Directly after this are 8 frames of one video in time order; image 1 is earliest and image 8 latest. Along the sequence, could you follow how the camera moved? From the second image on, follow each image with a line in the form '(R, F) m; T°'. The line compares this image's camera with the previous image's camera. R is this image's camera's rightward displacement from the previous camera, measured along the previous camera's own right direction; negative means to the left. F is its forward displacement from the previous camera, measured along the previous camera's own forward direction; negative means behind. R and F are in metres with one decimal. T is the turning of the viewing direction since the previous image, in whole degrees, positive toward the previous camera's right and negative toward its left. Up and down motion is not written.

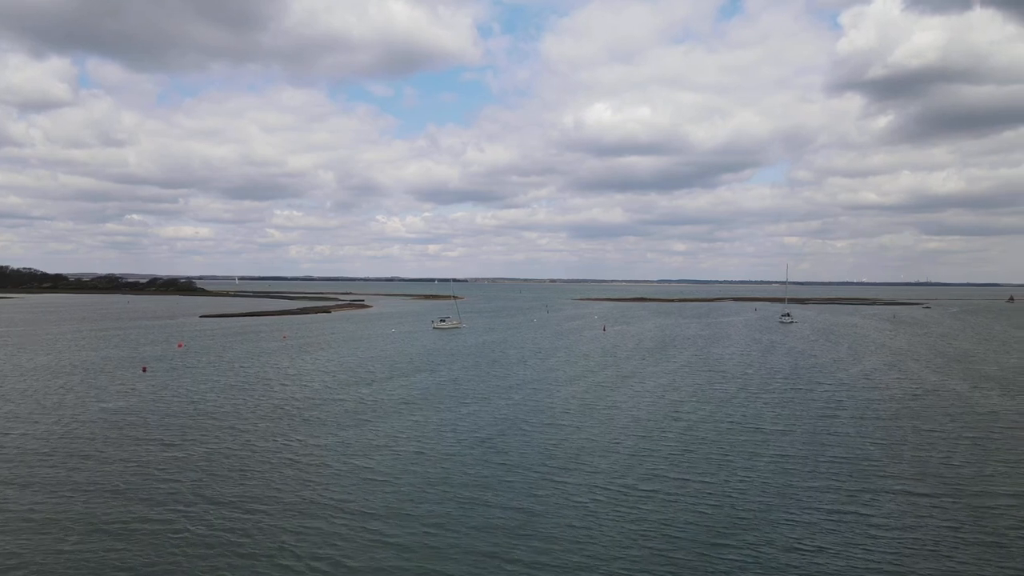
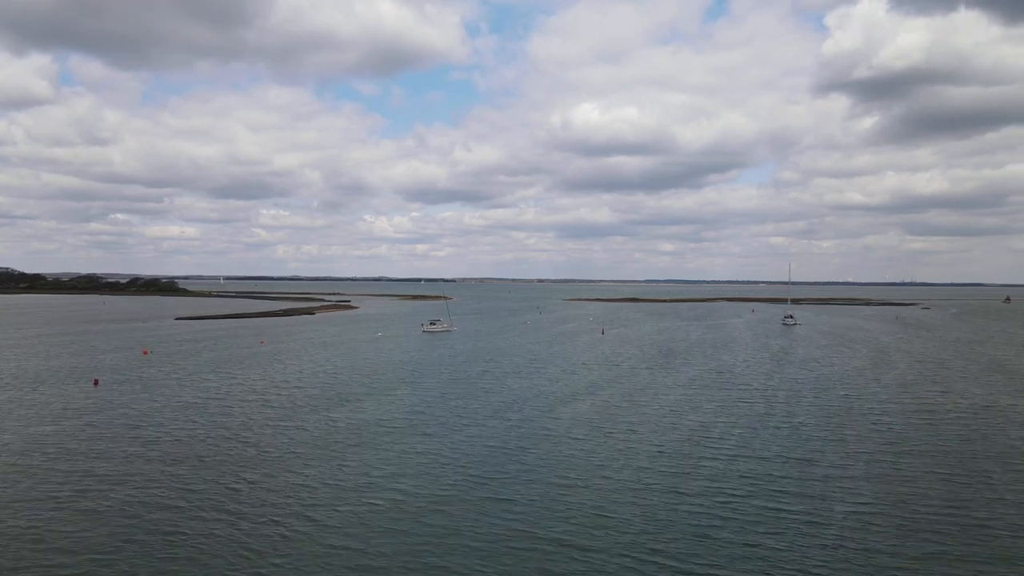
(-0.6, +5.2) m; +1°
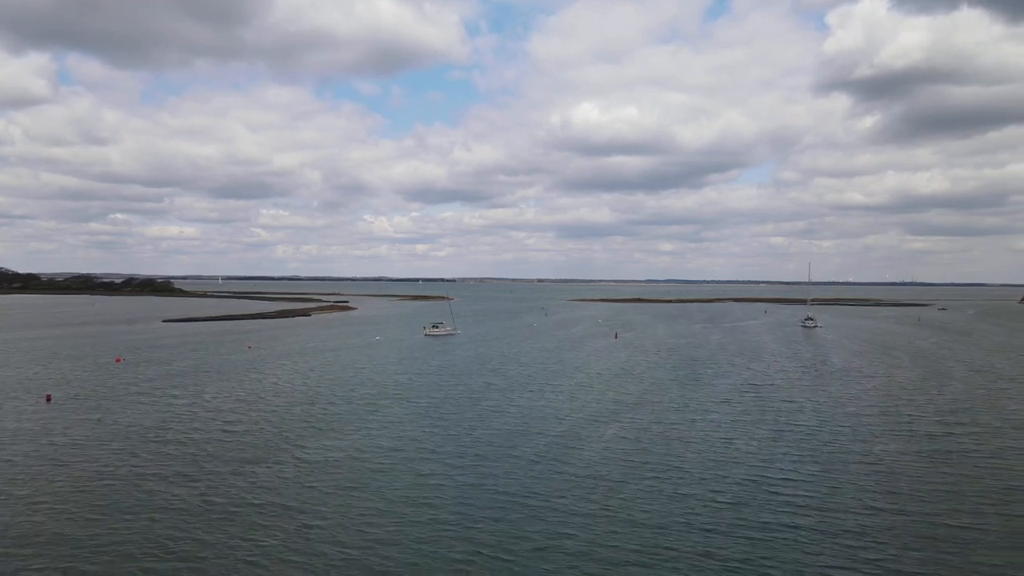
(-0.9, +5.8) m; 0°
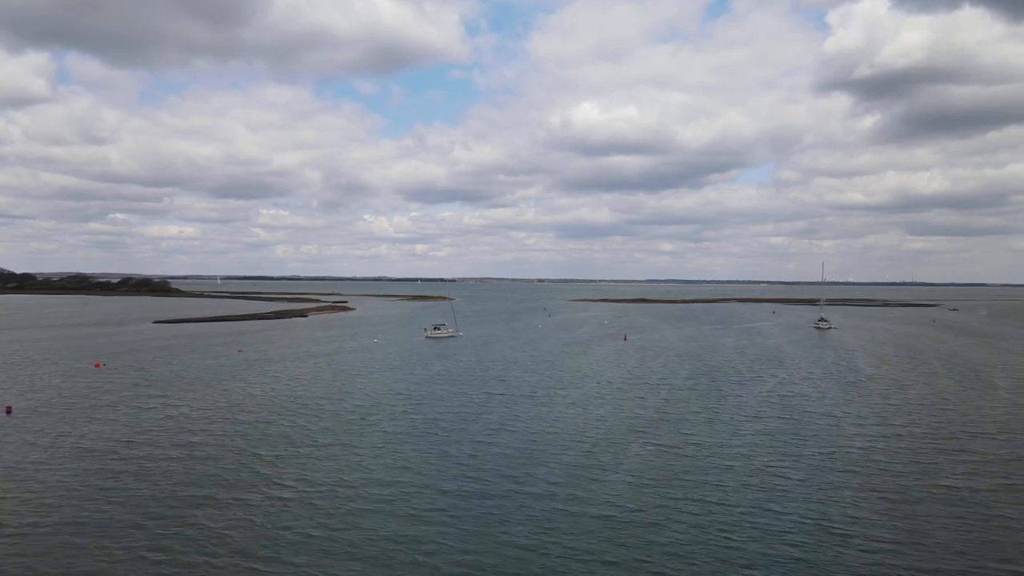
(-0.5, +3.7) m; 0°
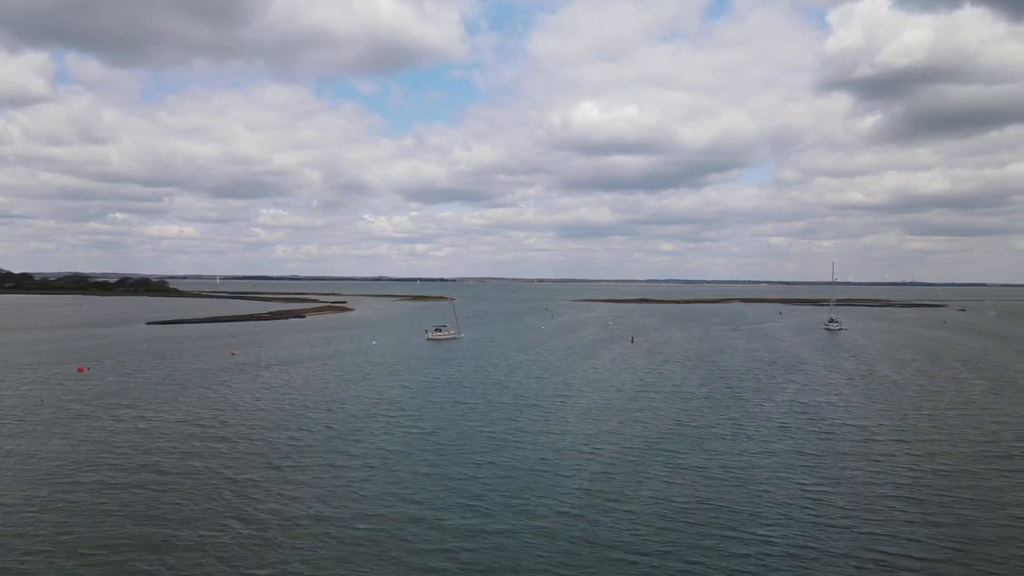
(-0.4, +2.7) m; 0°
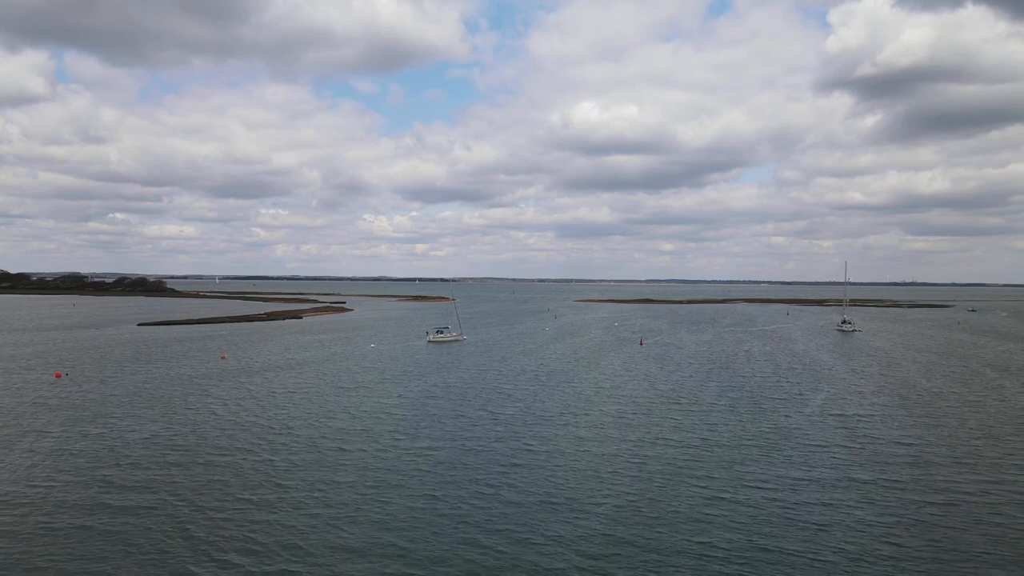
(-0.5, +3.2) m; 0°
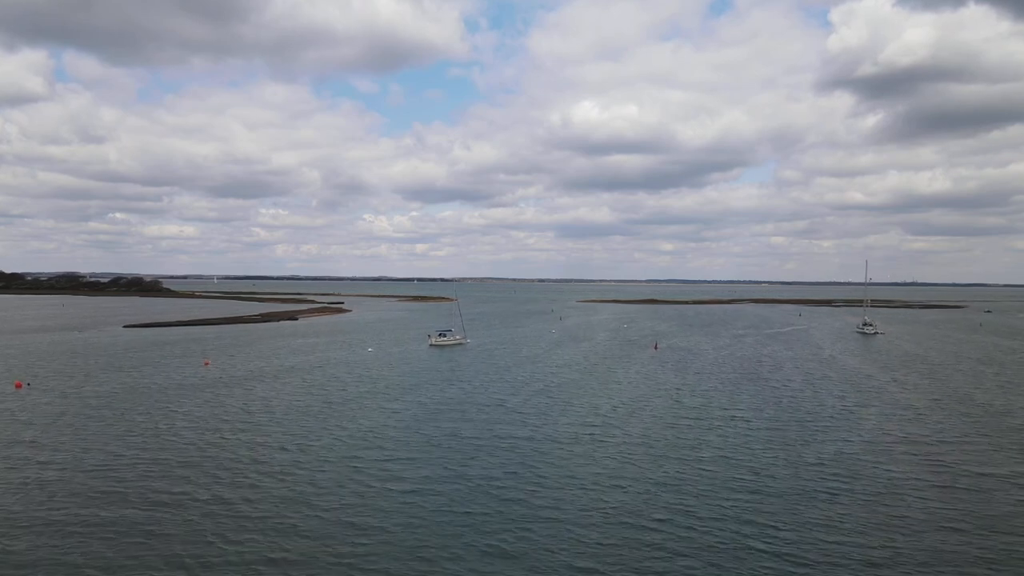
(-0.7, +4.7) m; 0°
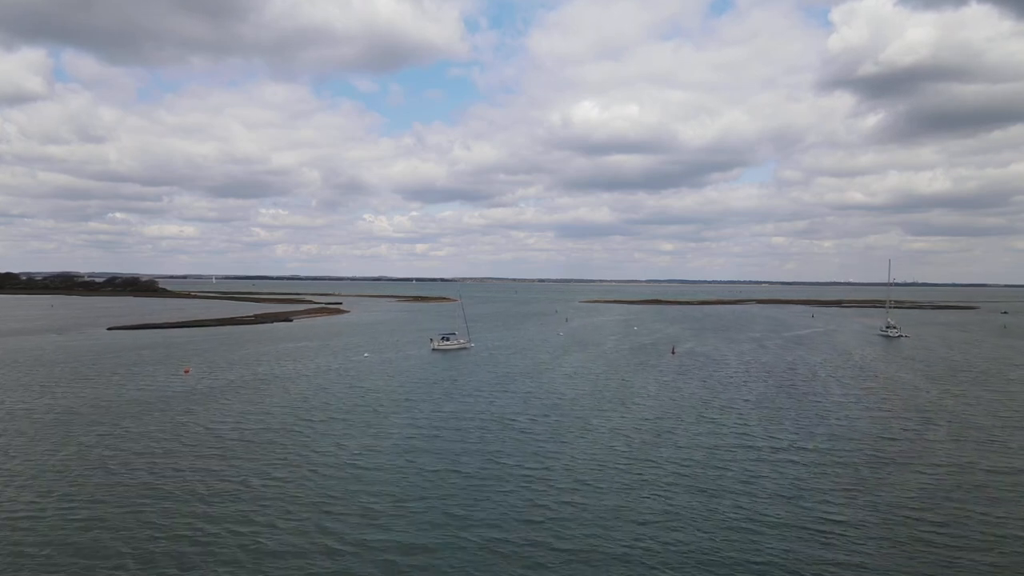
(-0.7, +4.7) m; 0°
